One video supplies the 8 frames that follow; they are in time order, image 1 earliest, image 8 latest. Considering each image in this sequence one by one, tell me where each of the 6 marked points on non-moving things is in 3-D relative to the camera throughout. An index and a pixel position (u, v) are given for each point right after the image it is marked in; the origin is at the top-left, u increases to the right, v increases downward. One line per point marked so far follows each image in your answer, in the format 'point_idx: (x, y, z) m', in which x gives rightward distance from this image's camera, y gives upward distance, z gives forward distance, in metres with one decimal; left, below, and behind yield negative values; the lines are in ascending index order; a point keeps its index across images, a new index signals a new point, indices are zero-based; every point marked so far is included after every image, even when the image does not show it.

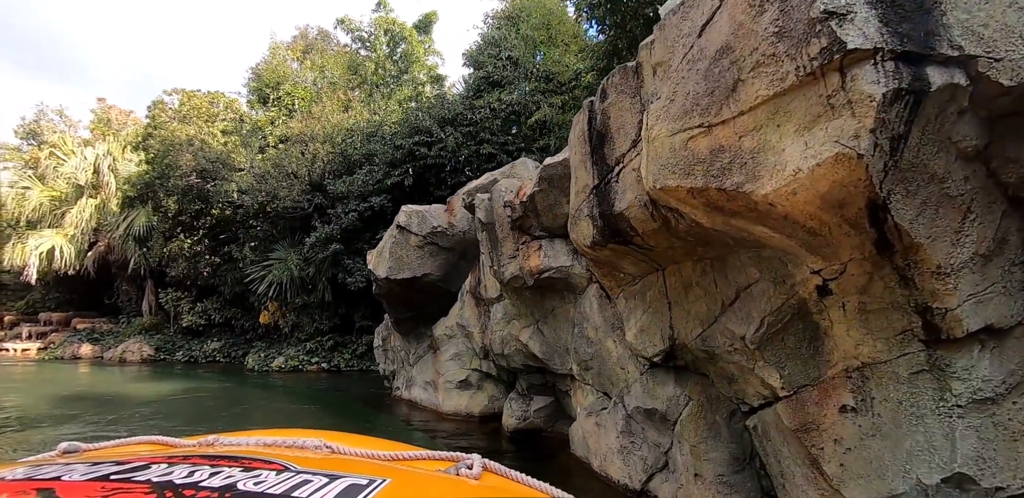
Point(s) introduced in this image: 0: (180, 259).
0: (-7.3, -0.2, +9.4) m
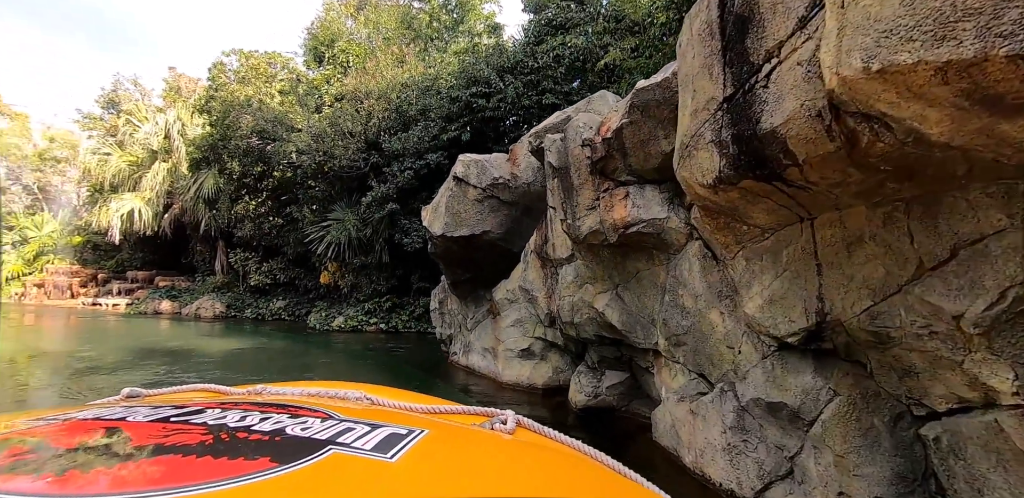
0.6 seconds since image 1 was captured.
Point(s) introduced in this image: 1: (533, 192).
0: (-6.0, +0.7, +9.6) m
1: (+0.3, +0.7, +5.3) m
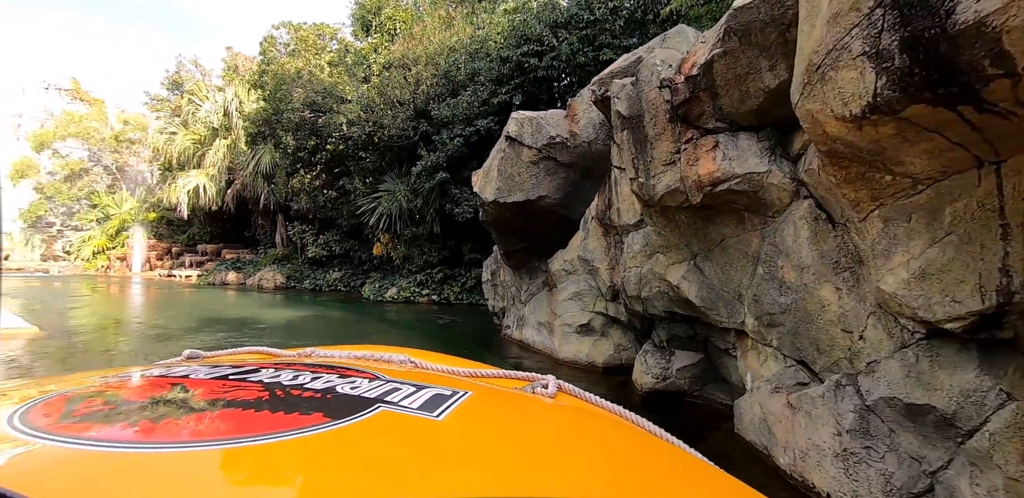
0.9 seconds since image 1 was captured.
0: (-4.8, +1.3, +9.9) m
1: (+0.9, +1.1, +4.8) m
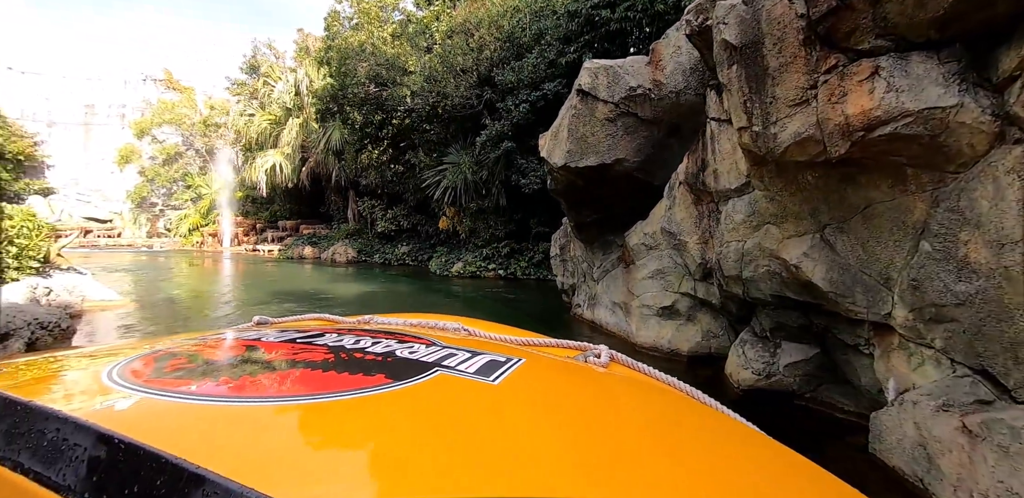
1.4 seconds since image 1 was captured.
0: (-3.3, +1.9, +10.0) m
1: (+1.6, +1.4, +4.1) m
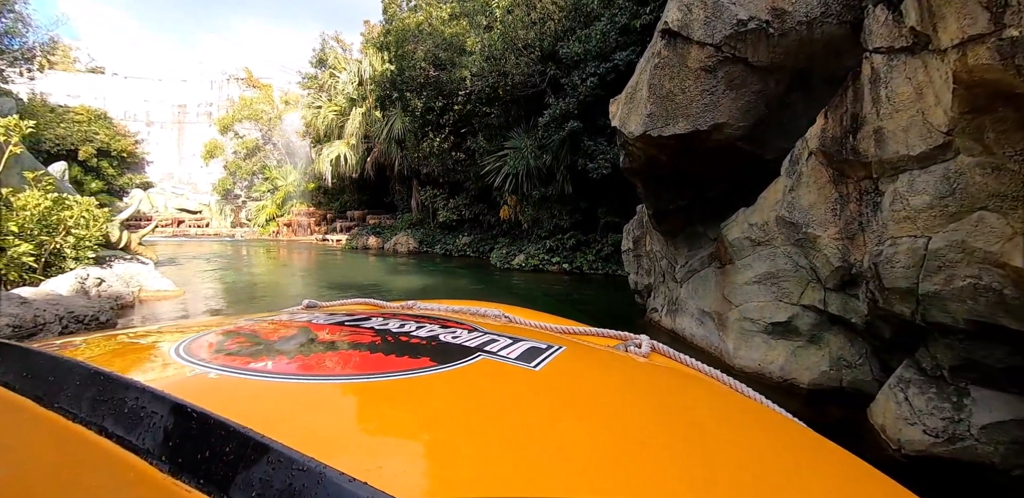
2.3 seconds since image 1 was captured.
0: (-1.8, +2.1, +9.8) m
1: (+2.1, +1.4, +3.2) m
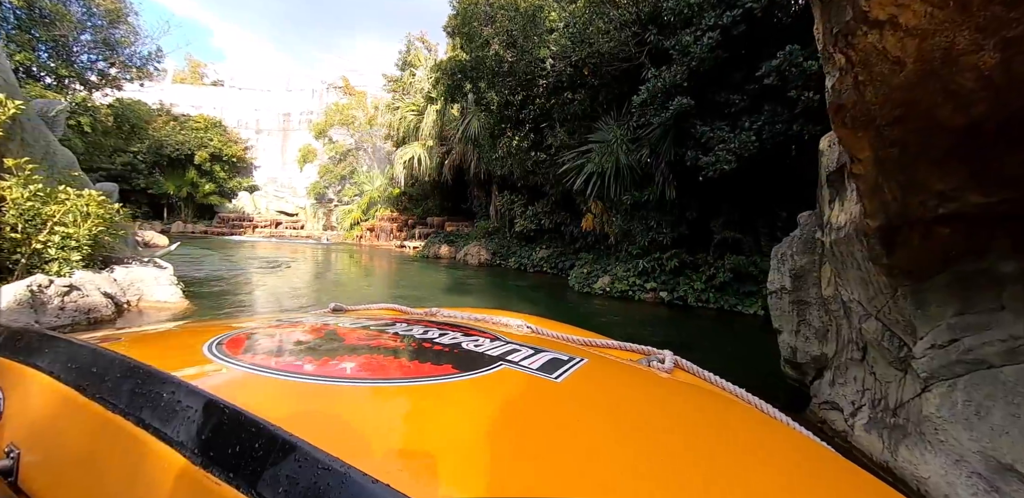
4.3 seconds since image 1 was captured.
0: (0.0, +1.8, +8.6) m
1: (+2.3, +1.2, +1.3) m
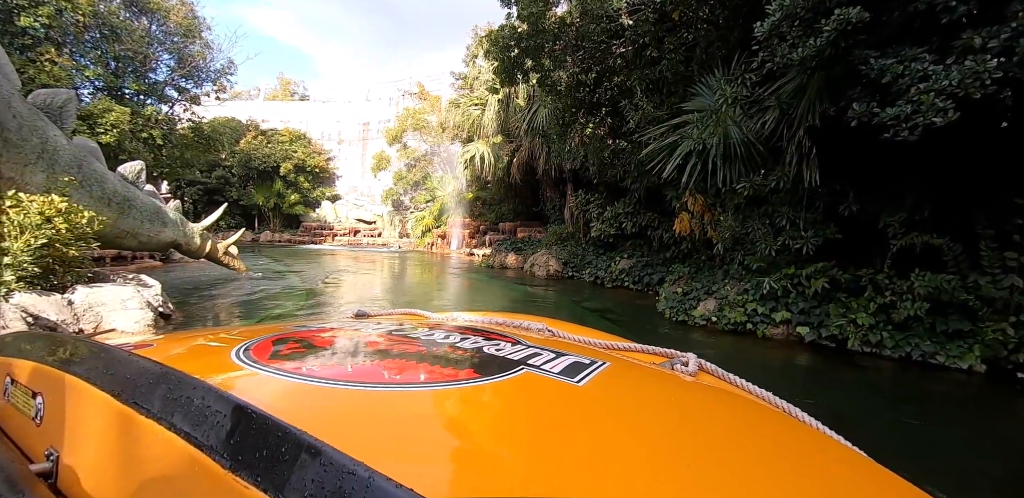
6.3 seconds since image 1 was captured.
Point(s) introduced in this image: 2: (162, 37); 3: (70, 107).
0: (+1.2, +1.7, +7.1) m
1: (+2.0, +1.1, -0.4) m
2: (-7.4, +4.5, +9.1) m
3: (-4.4, +1.4, +4.2) m
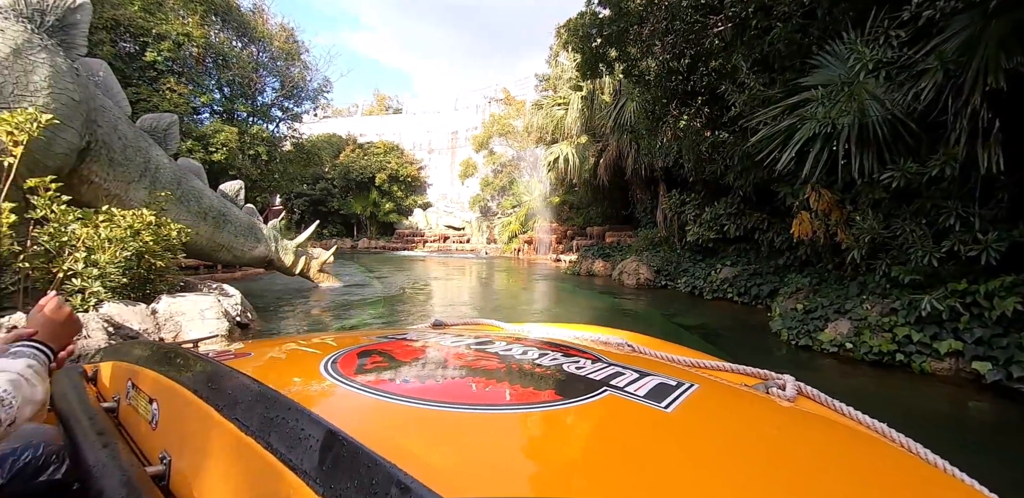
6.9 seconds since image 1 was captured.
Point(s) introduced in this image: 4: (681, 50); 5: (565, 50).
0: (+2.4, +1.6, +6.3) m
1: (+1.6, +1.1, -1.3) m
2: (-5.6, +4.3, +10.1) m
3: (-3.6, +1.3, +4.6) m
4: (+2.0, +2.6, +5.3) m
5: (+1.5, +4.6, +10.0) m
